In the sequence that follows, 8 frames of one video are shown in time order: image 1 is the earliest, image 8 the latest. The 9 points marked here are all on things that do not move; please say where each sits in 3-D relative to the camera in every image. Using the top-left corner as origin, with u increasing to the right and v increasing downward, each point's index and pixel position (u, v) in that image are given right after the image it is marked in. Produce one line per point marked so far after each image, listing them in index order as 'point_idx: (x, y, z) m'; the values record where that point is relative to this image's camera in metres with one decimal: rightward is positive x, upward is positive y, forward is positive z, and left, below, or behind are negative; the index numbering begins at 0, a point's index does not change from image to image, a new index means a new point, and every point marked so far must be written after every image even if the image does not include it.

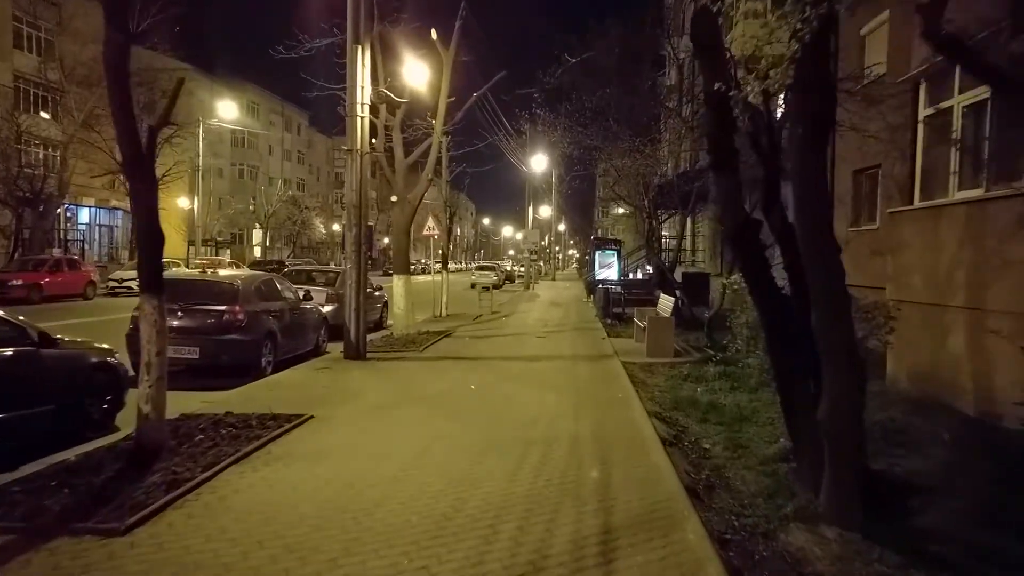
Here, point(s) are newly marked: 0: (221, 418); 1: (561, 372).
0: (-4.0, -1.8, +8.2) m
1: (+1.0, -1.7, +12.2) m
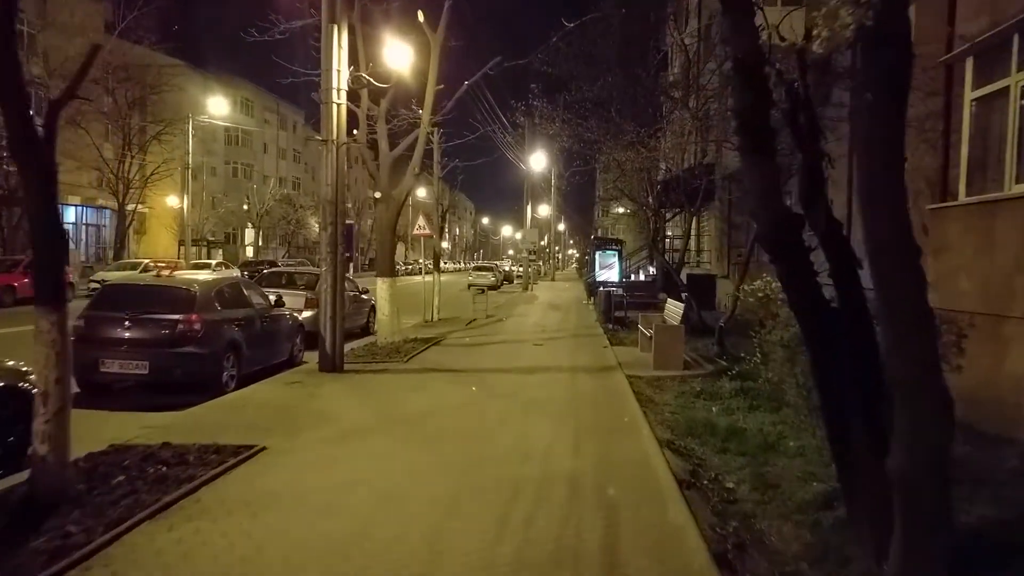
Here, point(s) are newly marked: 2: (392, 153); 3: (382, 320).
0: (-4.1, -1.9, +6.9) m
1: (+0.9, -1.8, +10.9) m
2: (-3.1, +3.4, +15.4) m
3: (-3.3, -0.8, +15.2) m
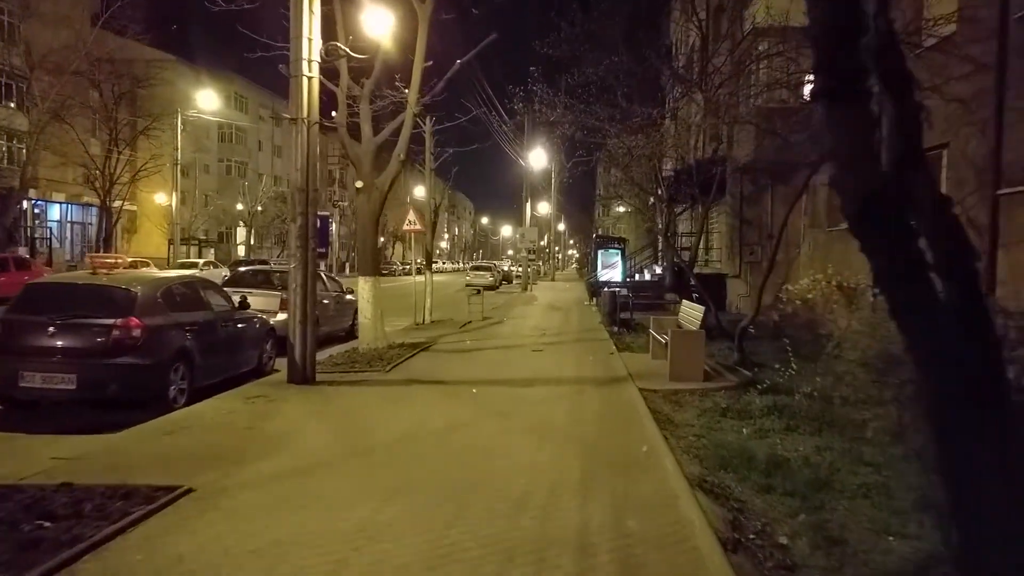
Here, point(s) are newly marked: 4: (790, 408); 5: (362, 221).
0: (-4.2, -1.9, +5.4) m
1: (+0.8, -1.8, +9.4) m
2: (-3.2, +3.4, +13.9) m
3: (-3.4, -0.8, +13.7) m
4: (+4.2, -1.8, +9.1) m
5: (-3.4, +1.5, +13.6) m
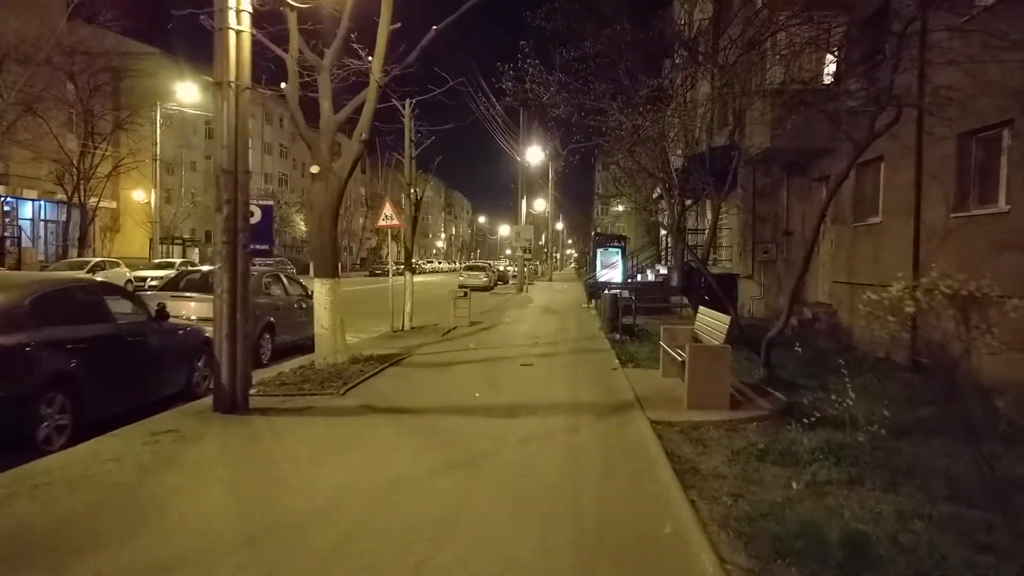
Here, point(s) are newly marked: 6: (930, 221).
0: (-4.5, -2.0, +3.3) m
1: (+0.5, -1.9, +7.3) m
2: (-3.5, +3.3, +11.8) m
3: (-3.7, -0.9, +11.6) m
4: (+3.9, -1.9, +7.0) m
5: (-3.7, +1.4, +11.5) m
6: (+9.5, +1.5, +13.7) m
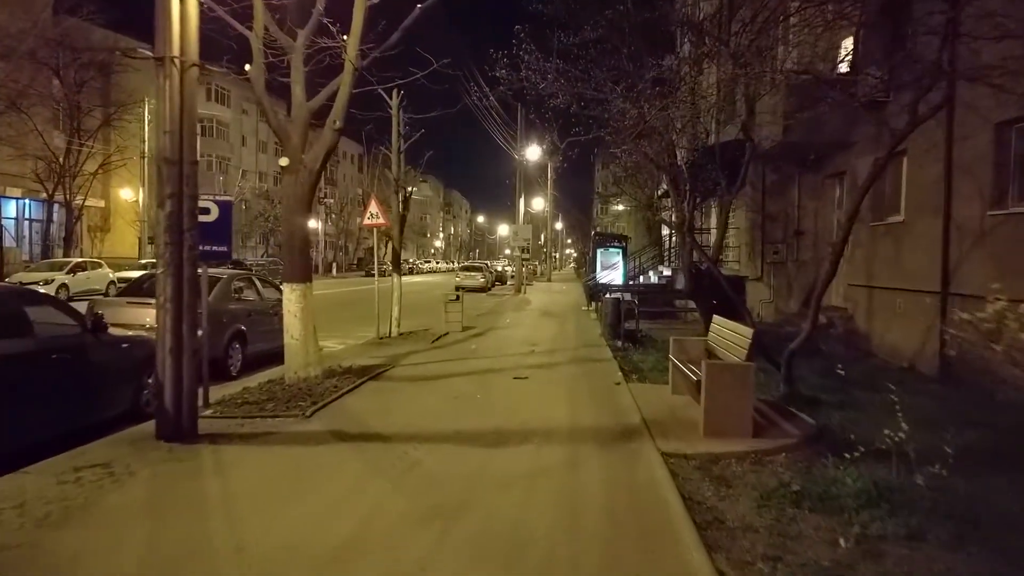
0: (-4.6, -2.1, +2.1) m
1: (+0.4, -2.0, +6.2) m
2: (-3.6, +3.2, +10.6) m
3: (-3.8, -1.0, +10.4) m
4: (+3.8, -2.0, +5.8) m
5: (-3.9, +1.3, +10.3) m
6: (+9.4, +1.4, +12.6) m
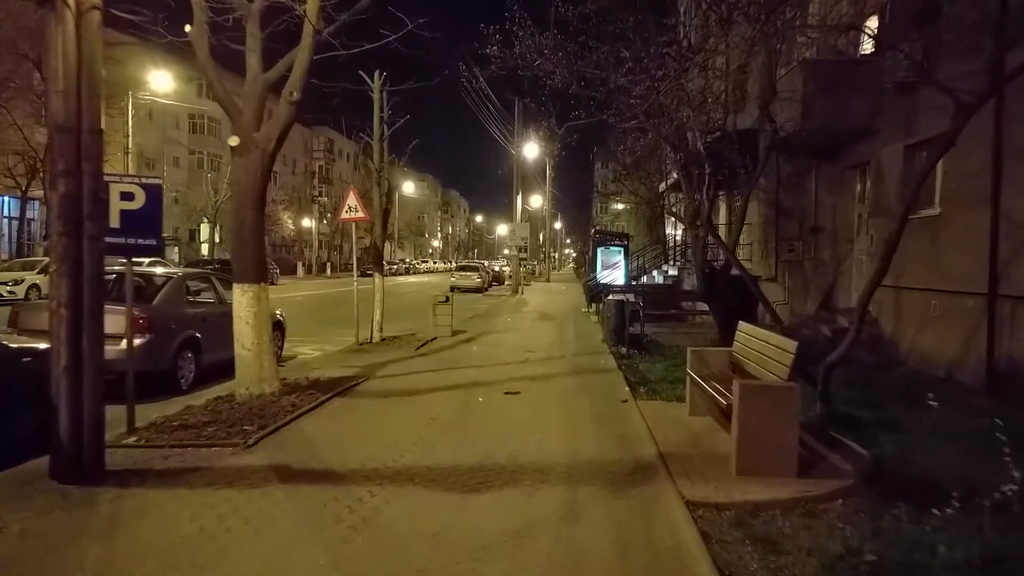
0: (-4.7, -2.1, +0.6) m
1: (+0.2, -2.0, +4.6) m
2: (-3.8, +3.2, +9.1) m
3: (-4.0, -1.0, +8.9) m
4: (+3.6, -2.0, +4.3) m
5: (-4.0, +1.3, +8.8) m
6: (+9.2, +1.4, +11.1) m
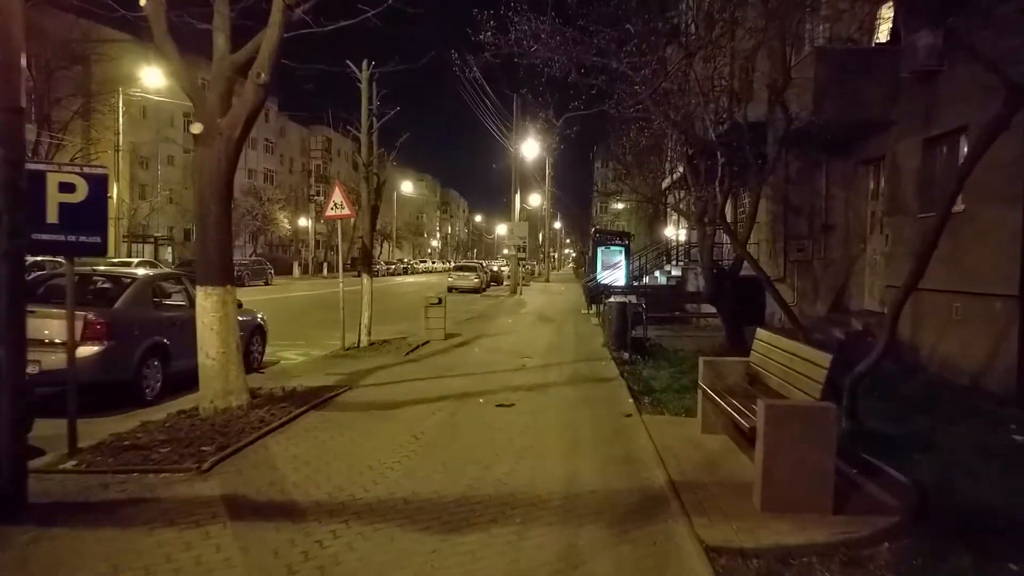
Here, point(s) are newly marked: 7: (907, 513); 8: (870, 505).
0: (-4.8, -2.1, -0.3) m
1: (+0.1, -2.1, +3.8) m
2: (-3.9, +3.2, +8.3) m
3: (-4.1, -1.0, +8.1) m
4: (+3.5, -2.0, +3.5) m
5: (-4.1, +1.3, +8.0) m
6: (+9.1, +1.4, +10.2) m
7: (+3.3, -1.9, +5.0) m
8: (+3.1, -1.9, +5.3) m
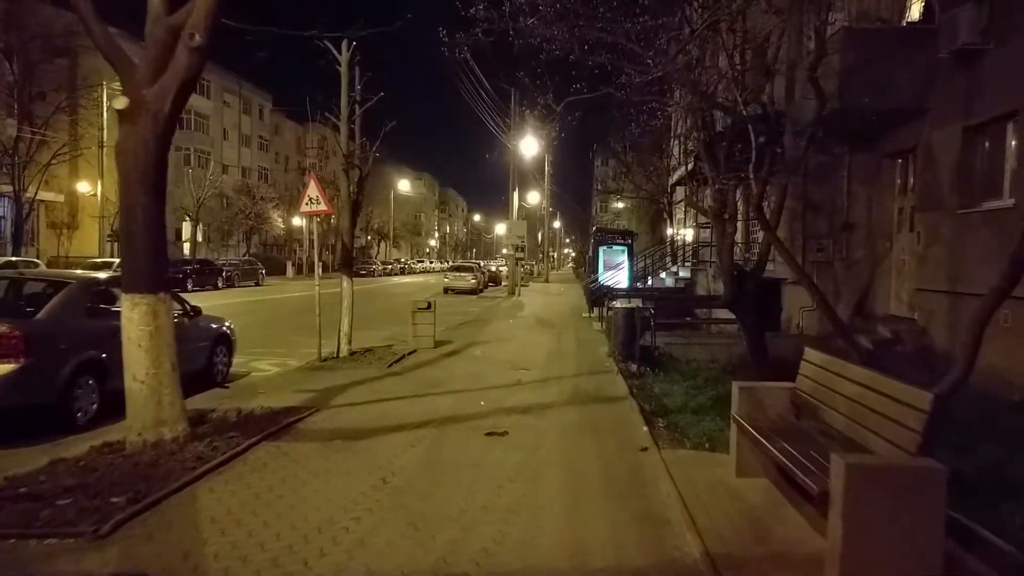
0: (-4.9, -2.2, -1.7) m
1: (0.0, -2.1, +2.4) m
2: (-4.0, +3.1, +6.9) m
3: (-4.2, -1.1, +6.7) m
4: (+3.4, -2.1, +2.1) m
5: (-4.2, +1.2, +6.6) m
6: (+9.0, +1.3, +8.8) m
7: (+3.2, -2.0, +3.6) m
8: (+3.0, -2.0, +3.9) m
